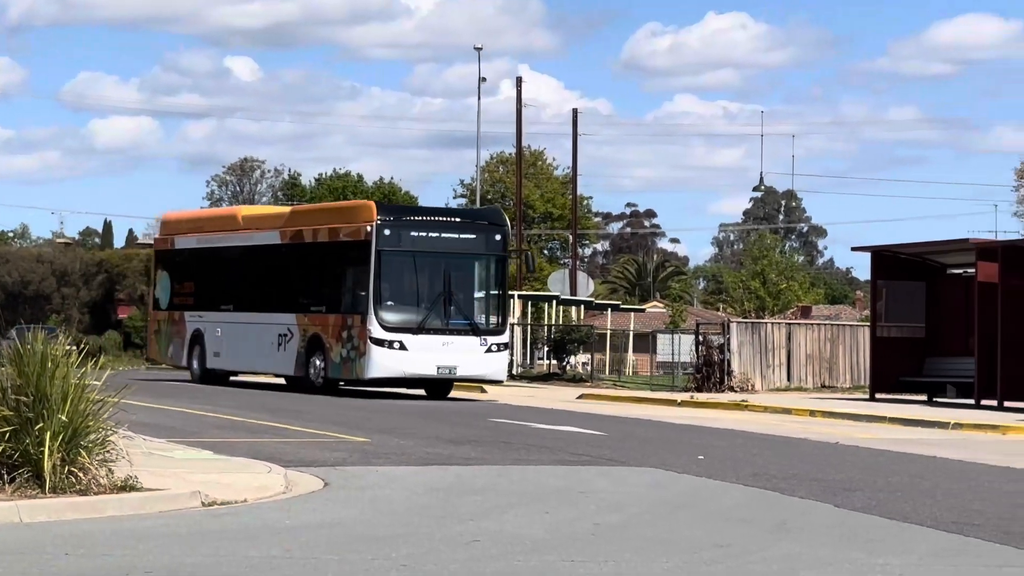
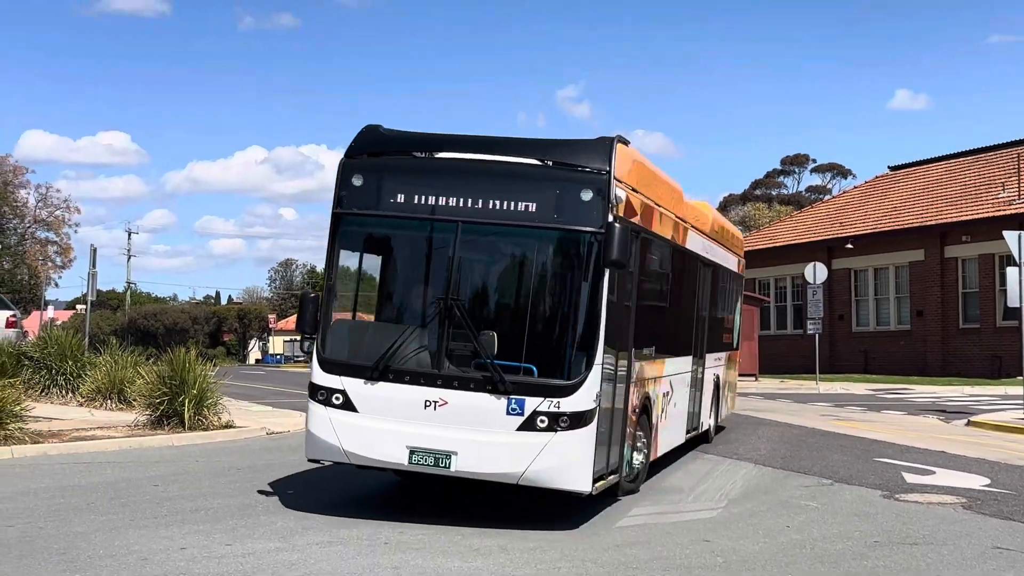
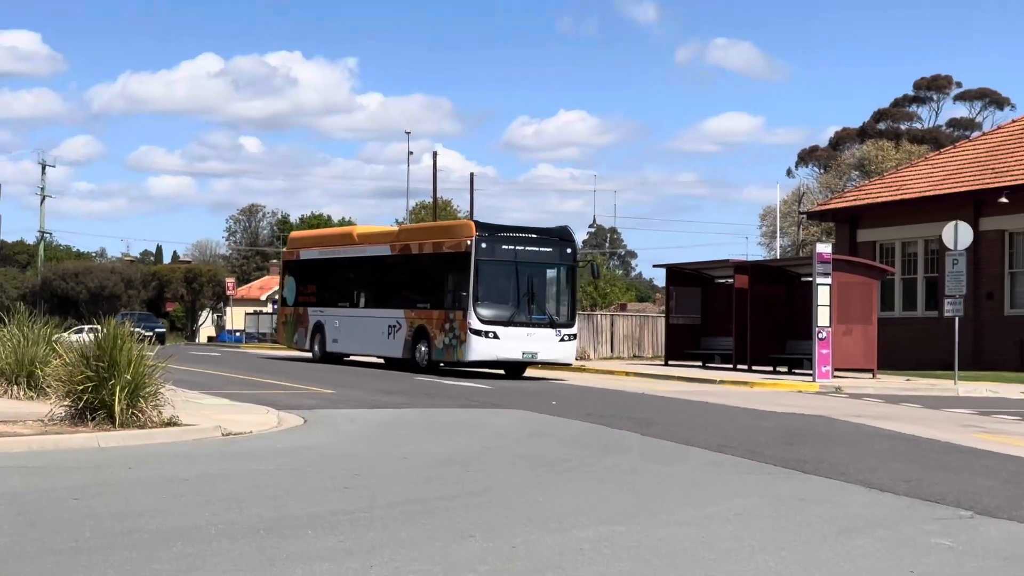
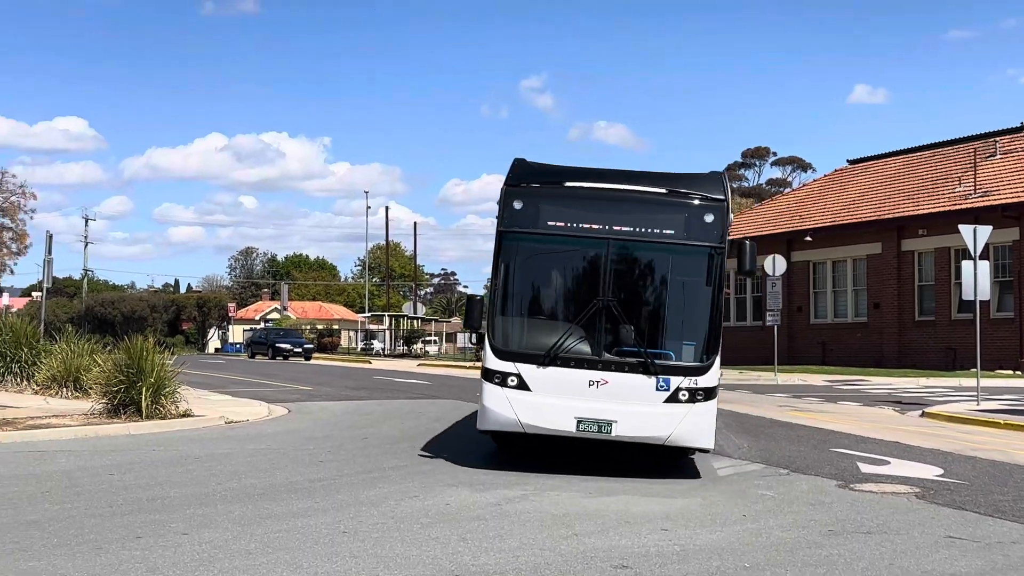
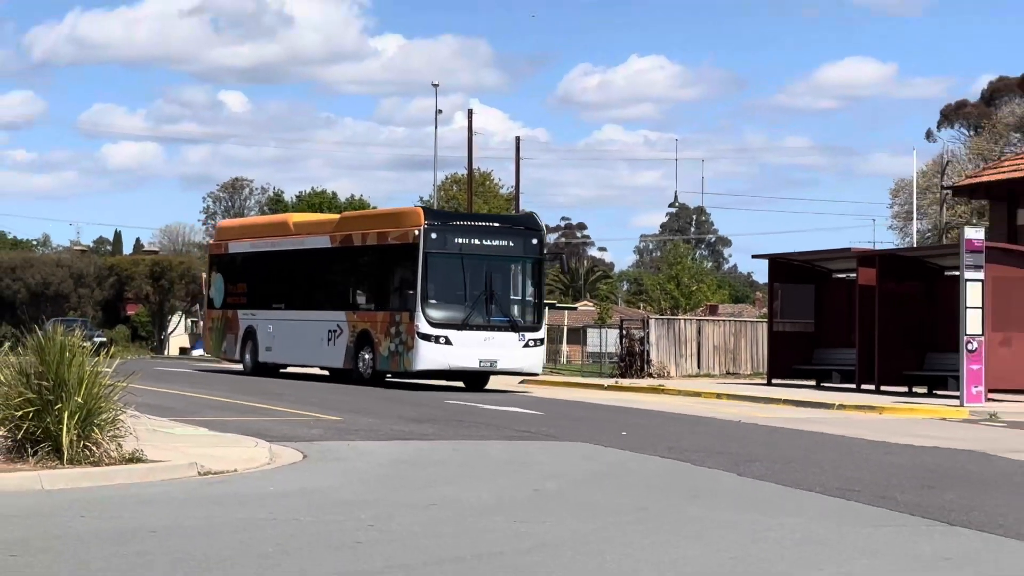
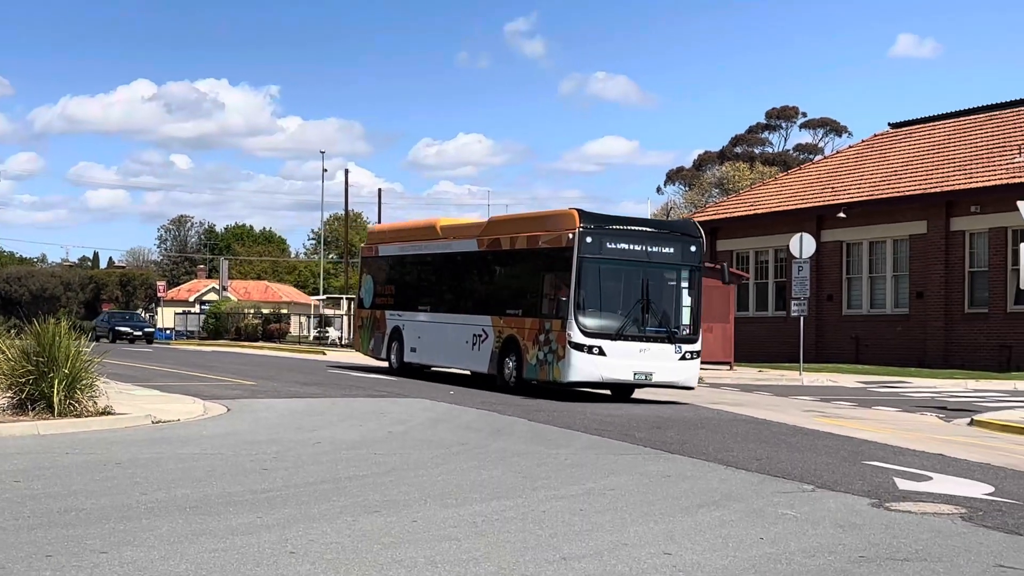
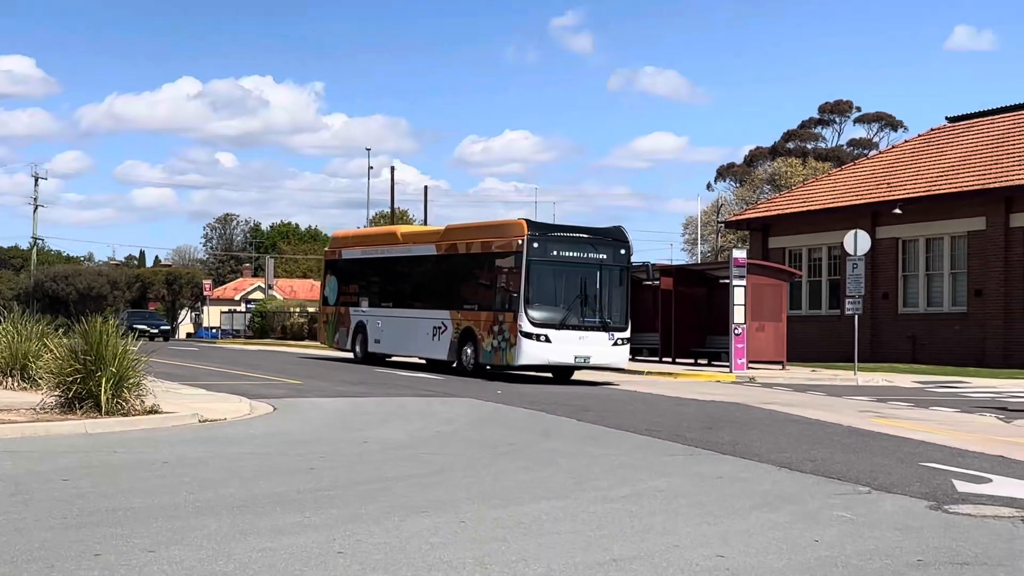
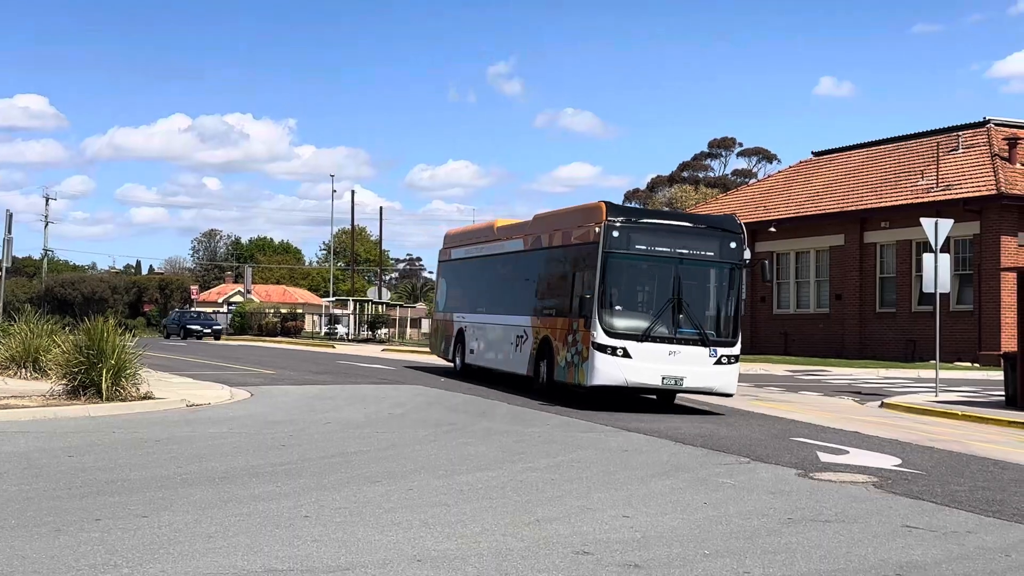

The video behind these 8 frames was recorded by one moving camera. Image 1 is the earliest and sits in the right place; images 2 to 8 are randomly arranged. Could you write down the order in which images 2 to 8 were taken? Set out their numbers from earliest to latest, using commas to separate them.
5, 3, 7, 6, 8, 4, 2
